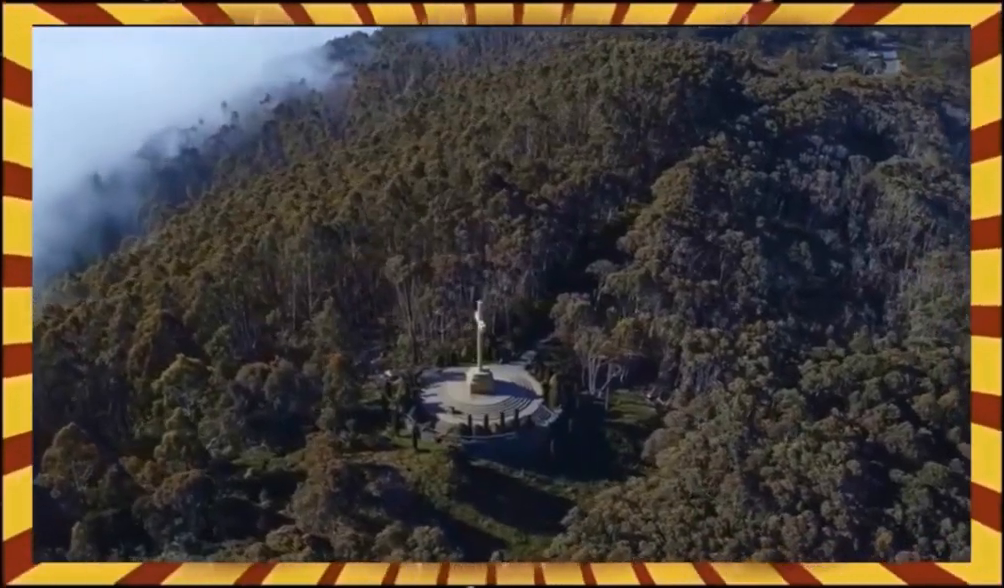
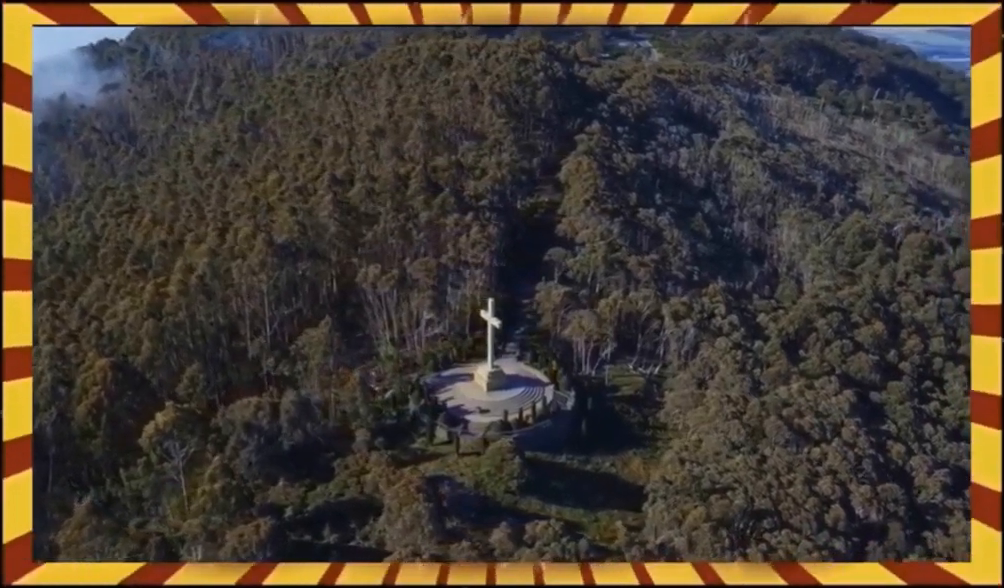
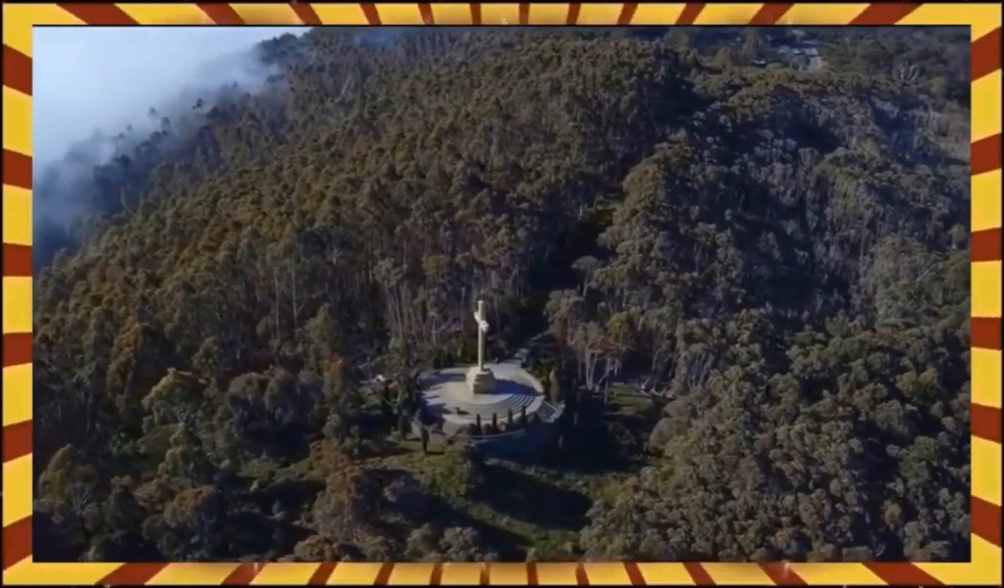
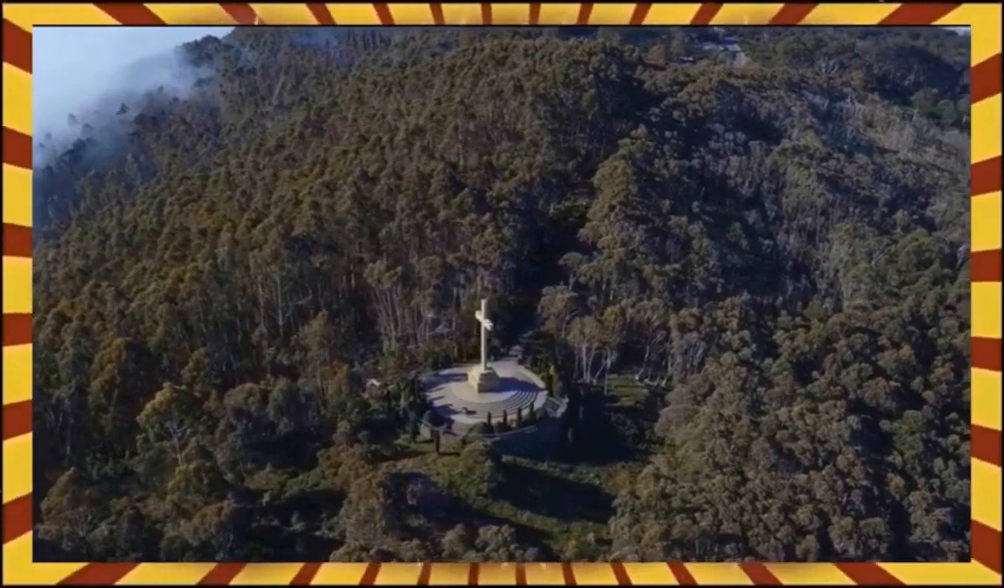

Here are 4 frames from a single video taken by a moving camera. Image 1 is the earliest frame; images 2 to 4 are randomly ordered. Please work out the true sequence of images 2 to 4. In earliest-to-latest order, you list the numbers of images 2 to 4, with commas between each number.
3, 4, 2
